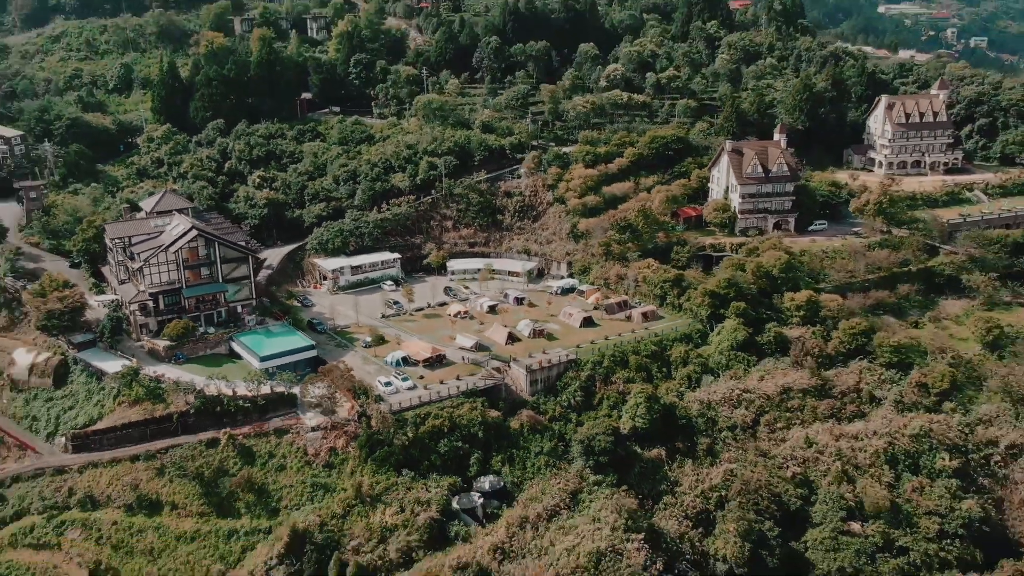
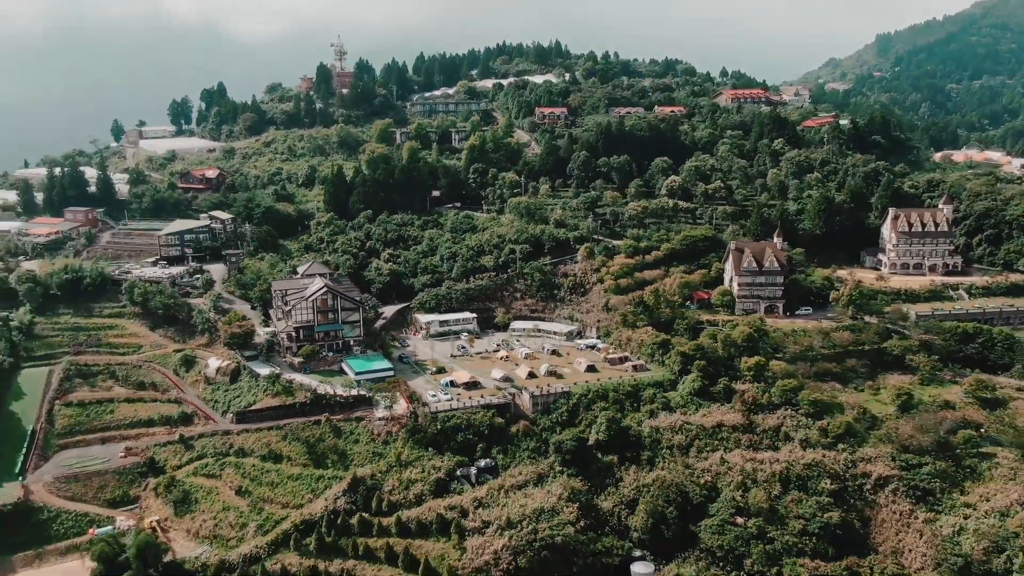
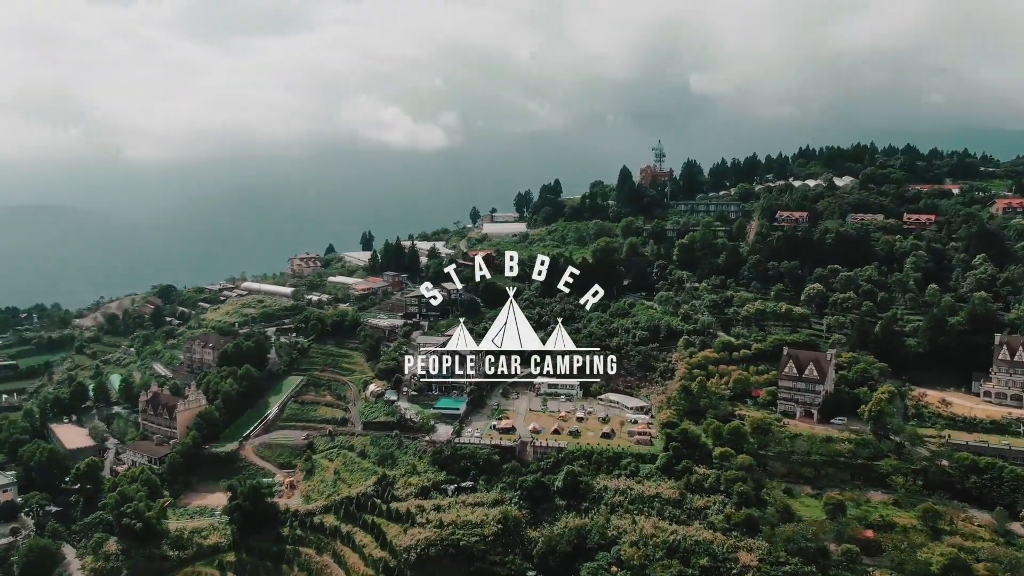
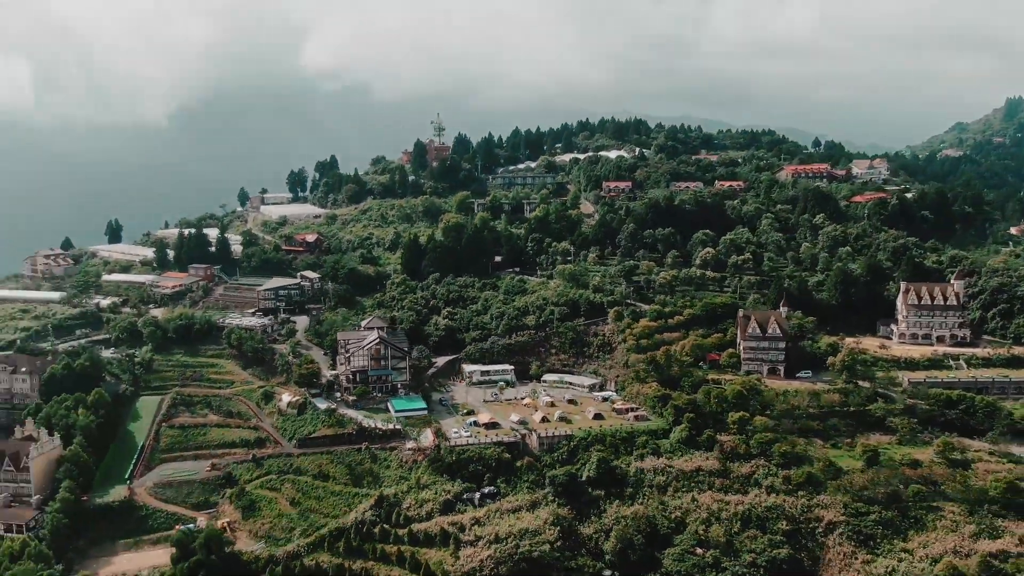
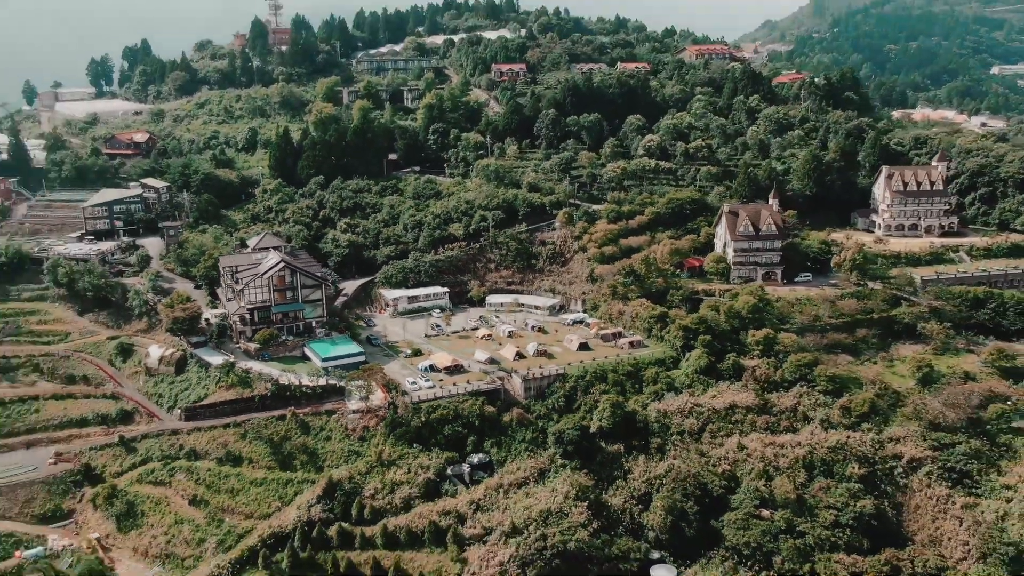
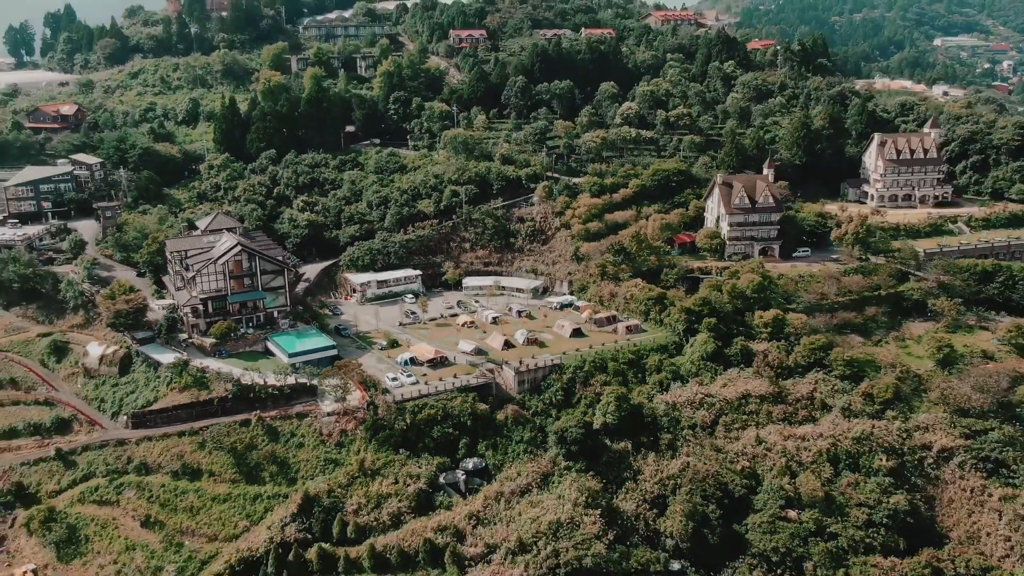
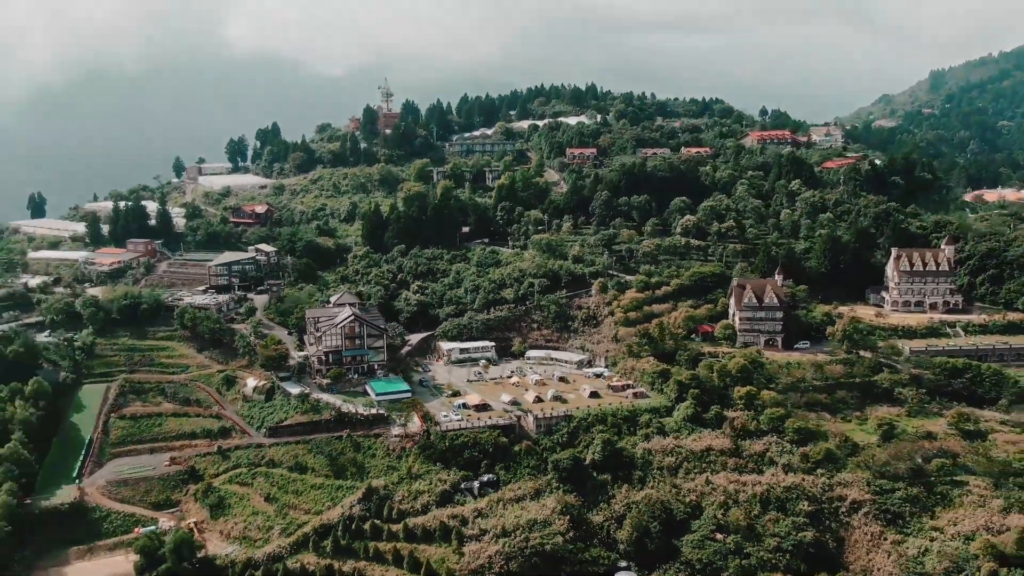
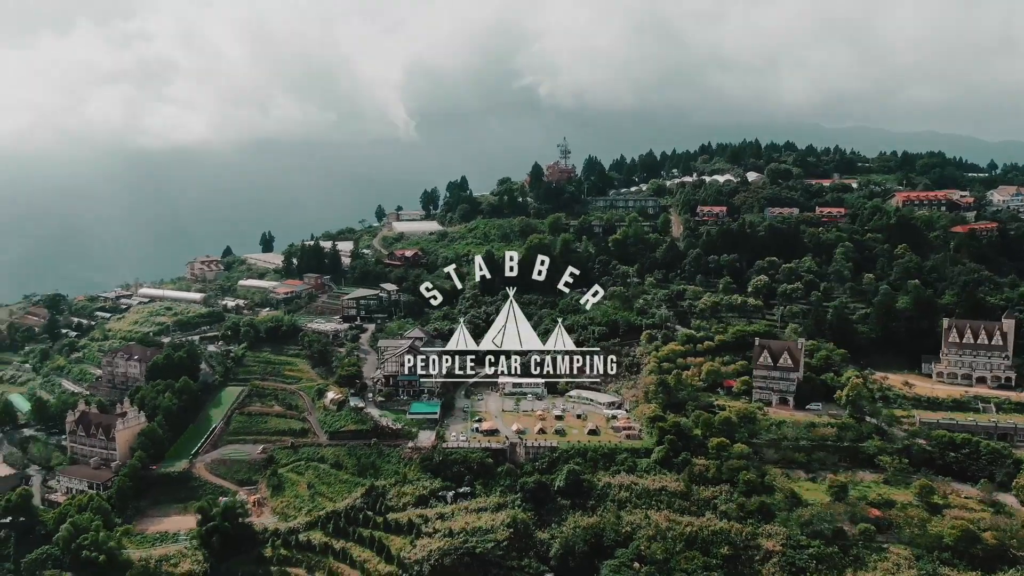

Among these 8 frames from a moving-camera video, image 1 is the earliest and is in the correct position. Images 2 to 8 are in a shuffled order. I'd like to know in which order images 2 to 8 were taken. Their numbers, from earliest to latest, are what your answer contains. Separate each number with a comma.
6, 5, 2, 7, 4, 8, 3
